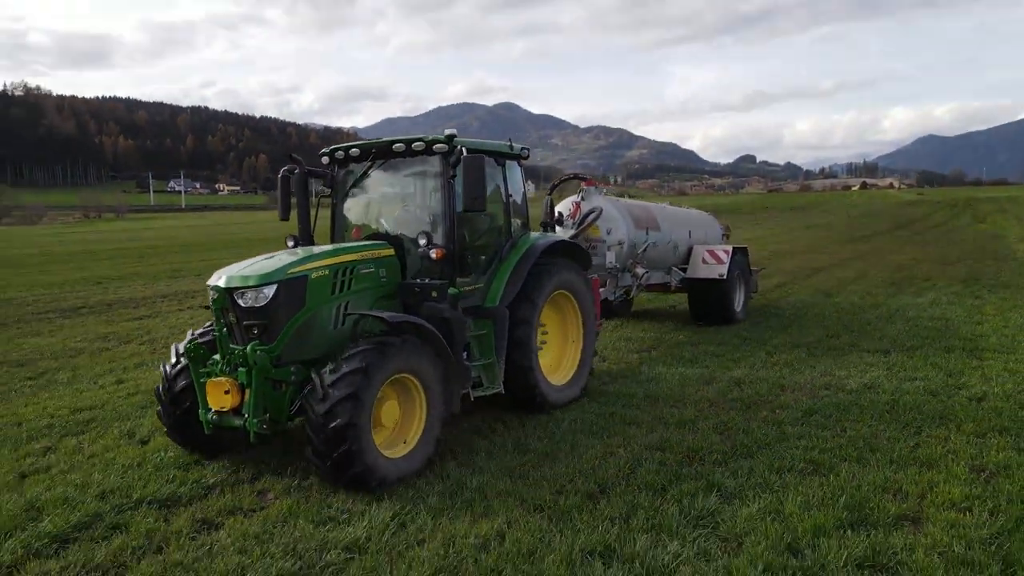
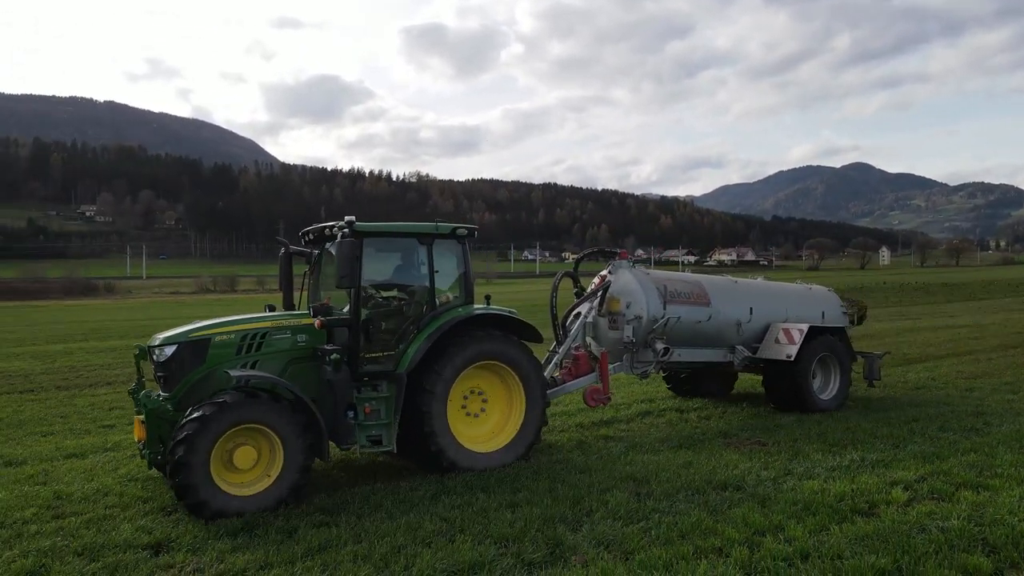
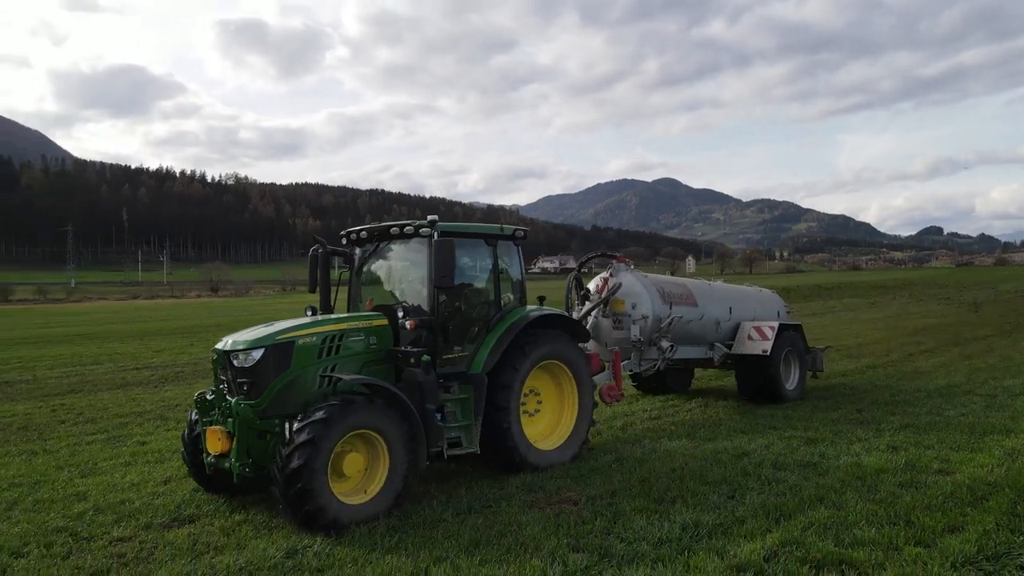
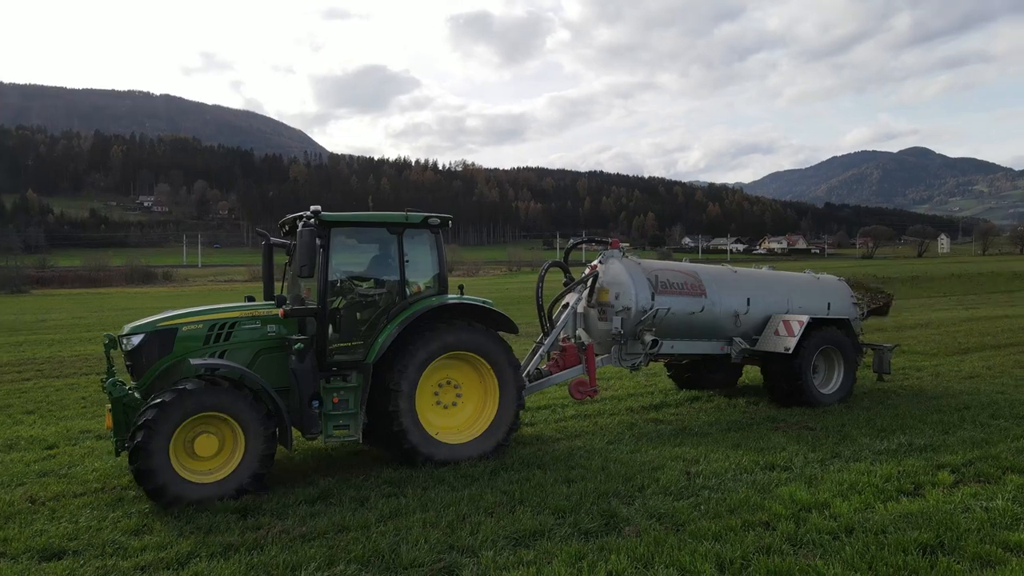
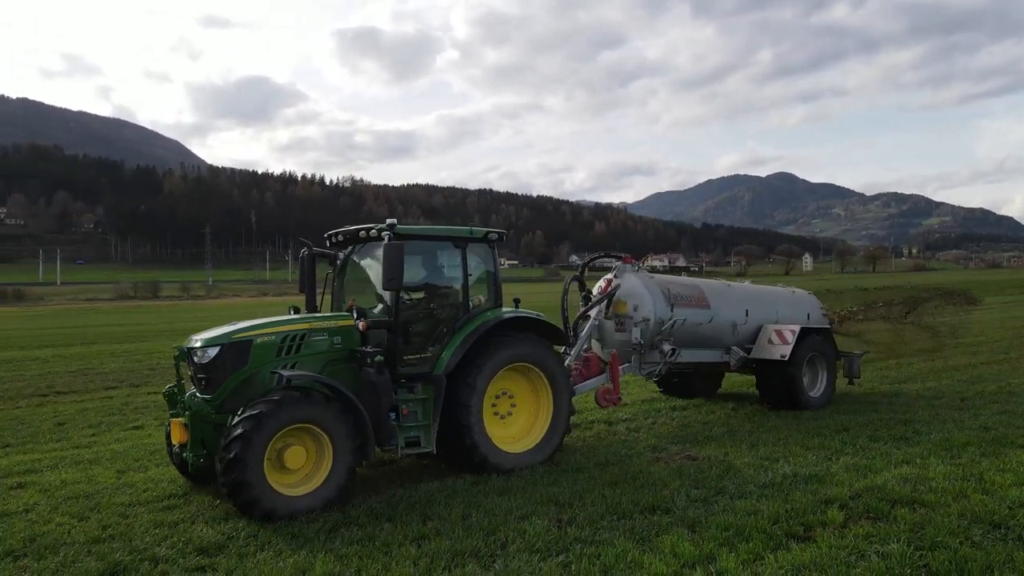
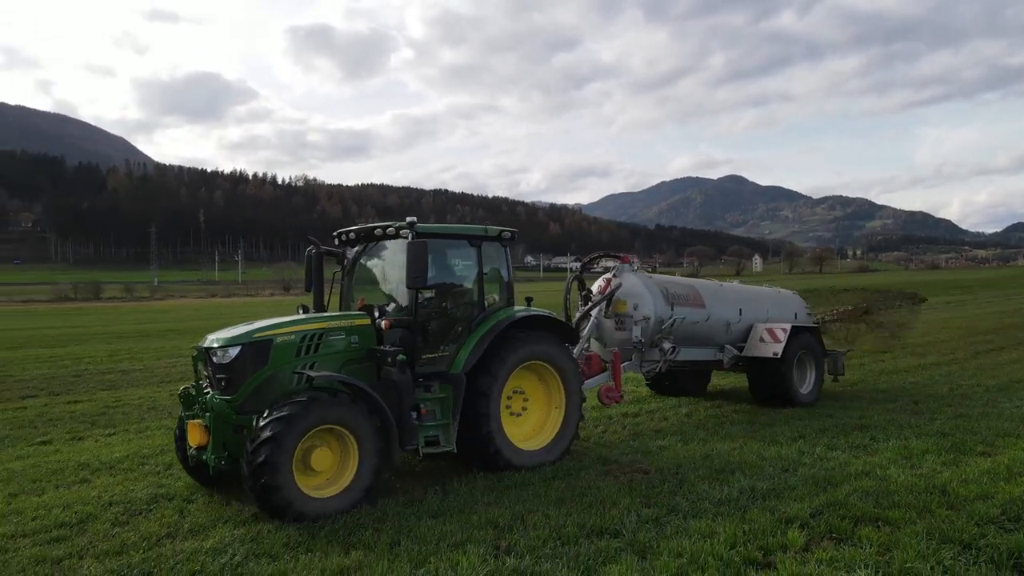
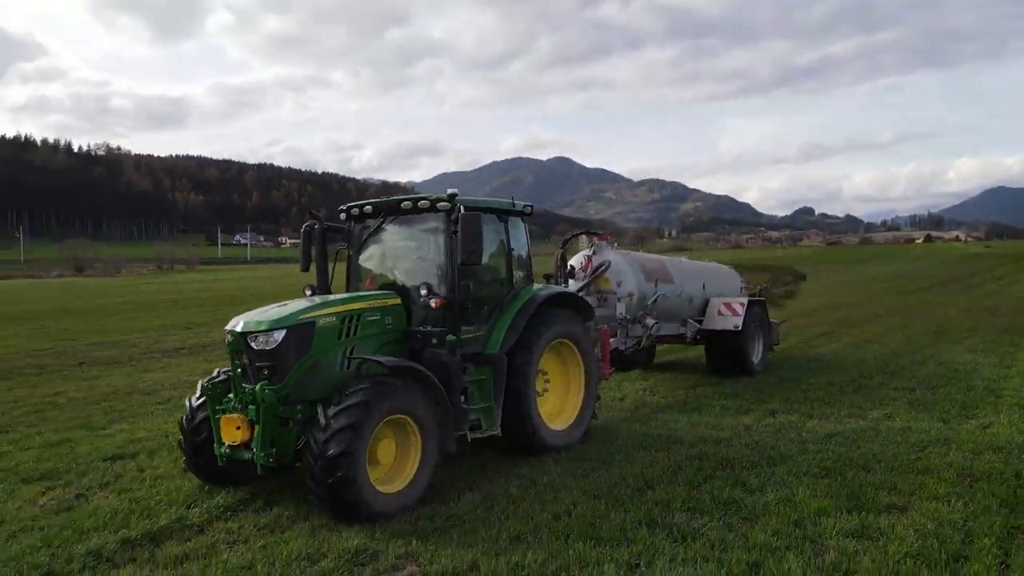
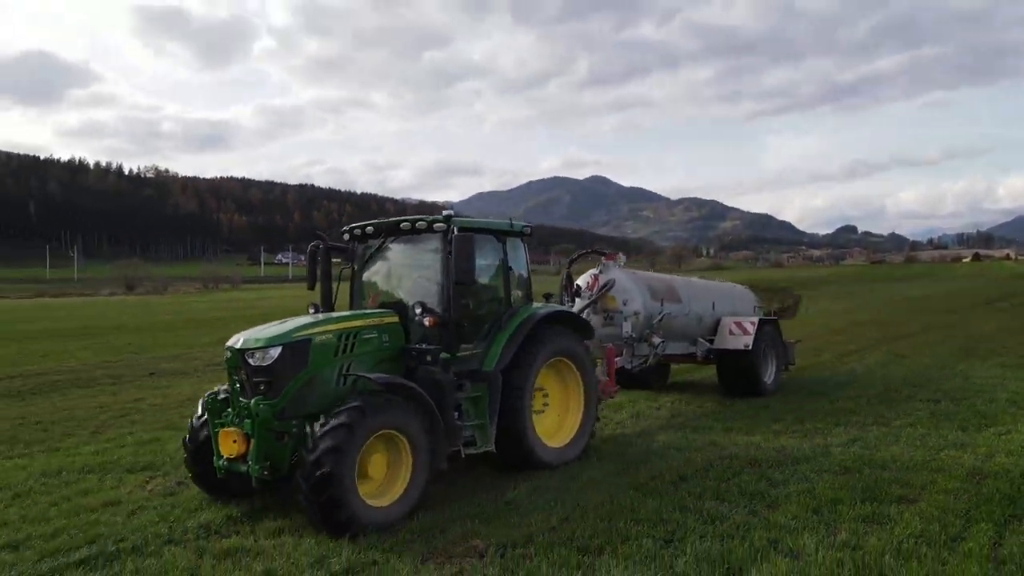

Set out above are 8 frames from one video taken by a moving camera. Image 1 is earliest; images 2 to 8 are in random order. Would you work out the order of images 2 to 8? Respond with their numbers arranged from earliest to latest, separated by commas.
7, 8, 3, 6, 5, 2, 4
